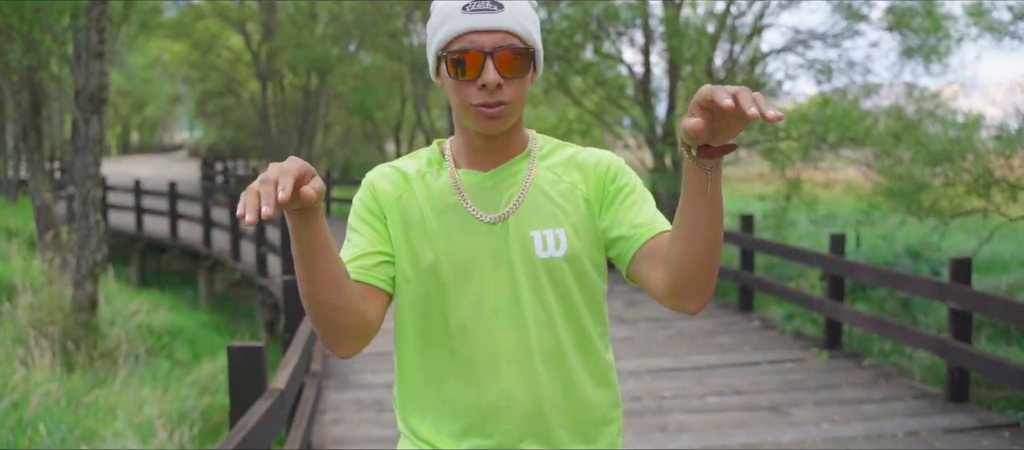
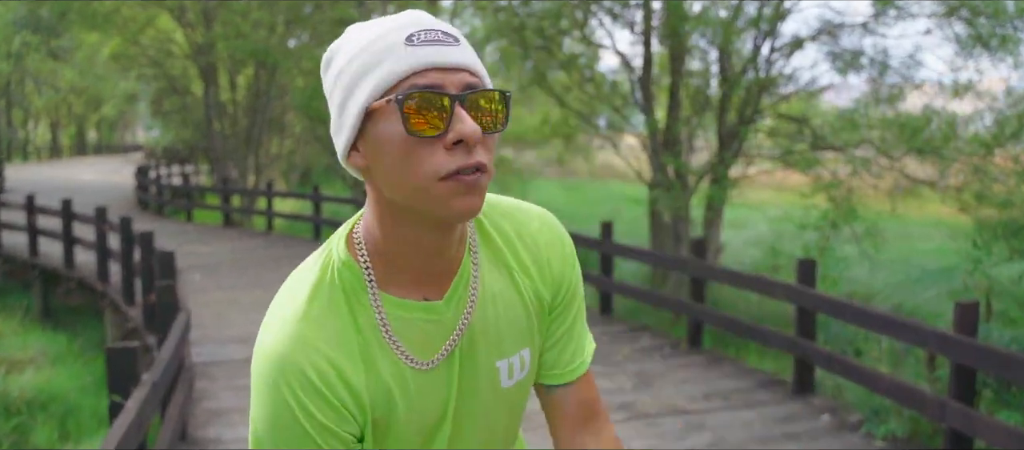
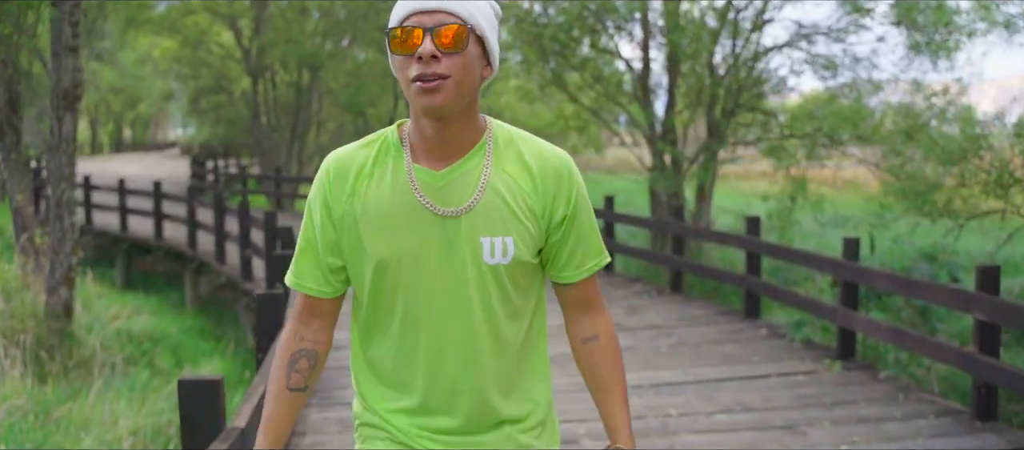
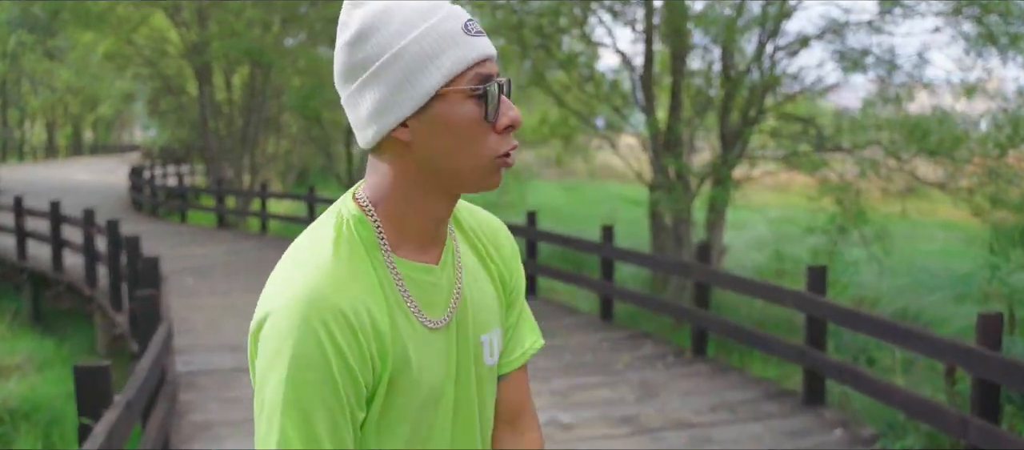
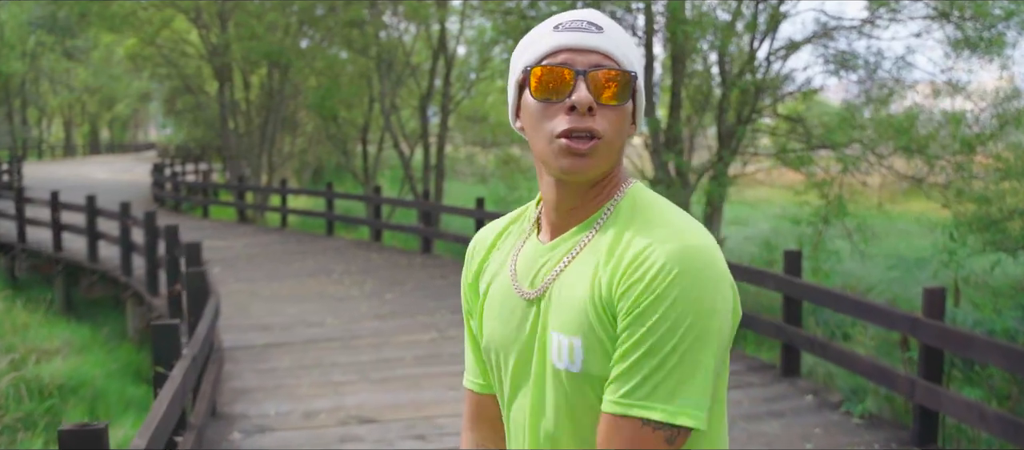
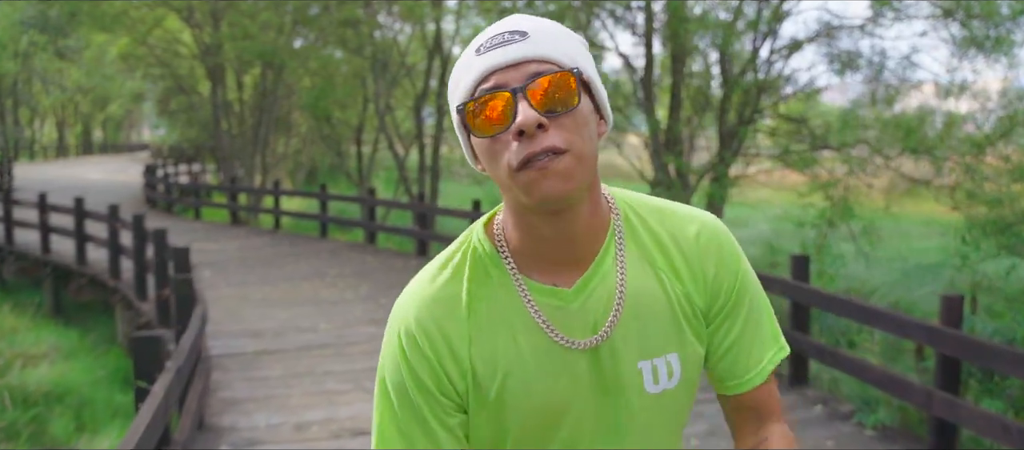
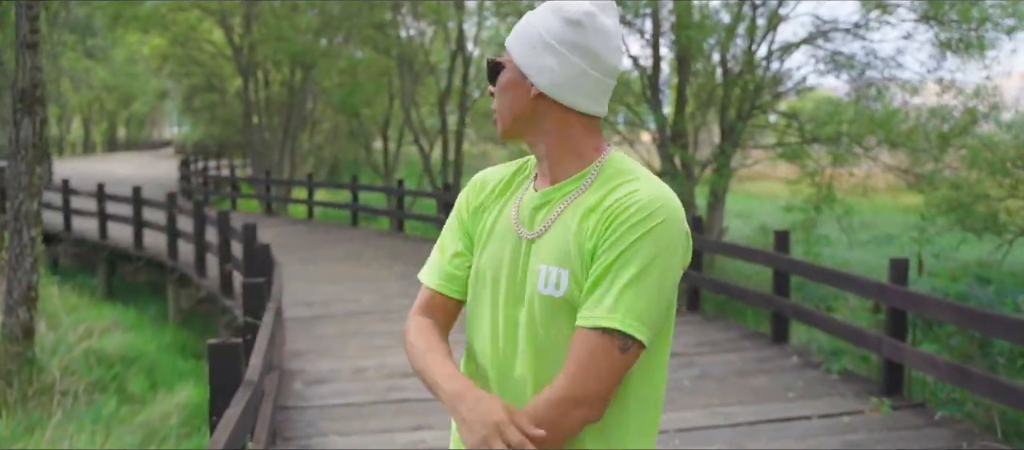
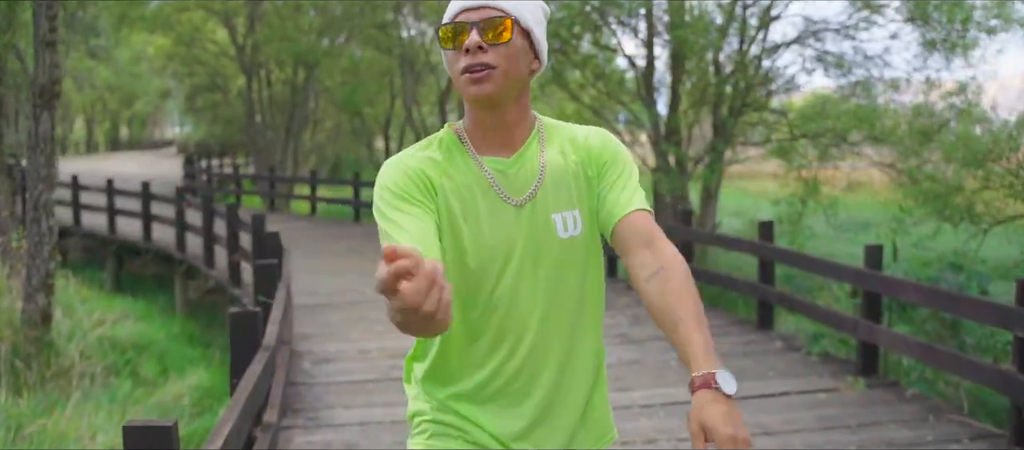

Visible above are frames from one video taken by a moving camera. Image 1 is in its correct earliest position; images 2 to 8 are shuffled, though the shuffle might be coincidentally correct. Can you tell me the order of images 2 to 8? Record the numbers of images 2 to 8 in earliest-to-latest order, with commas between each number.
3, 8, 7, 5, 6, 2, 4
